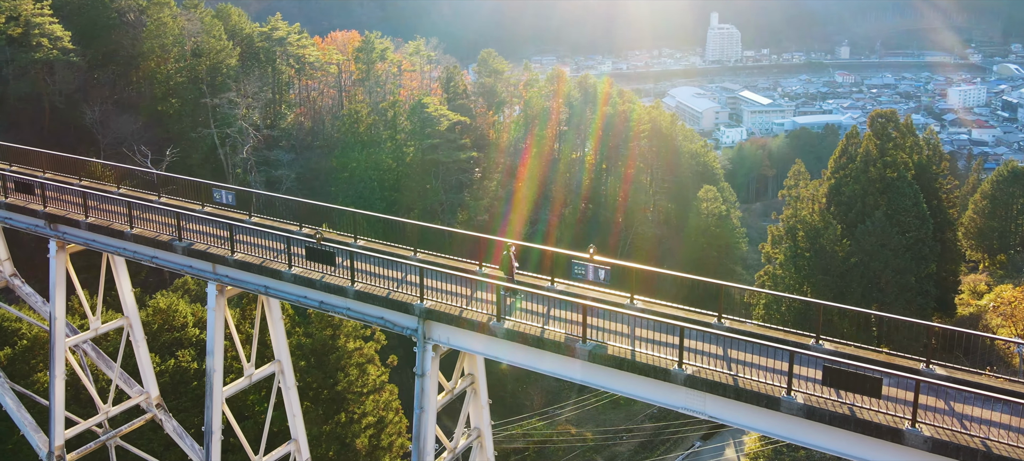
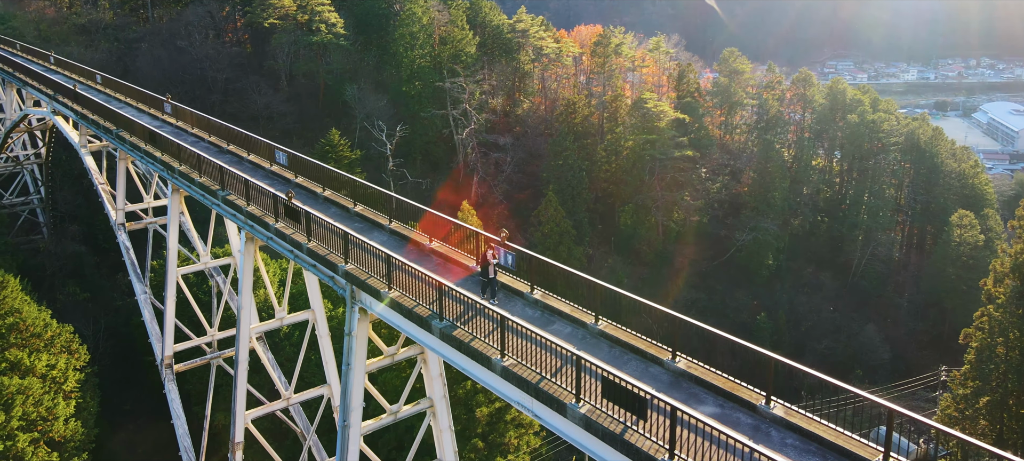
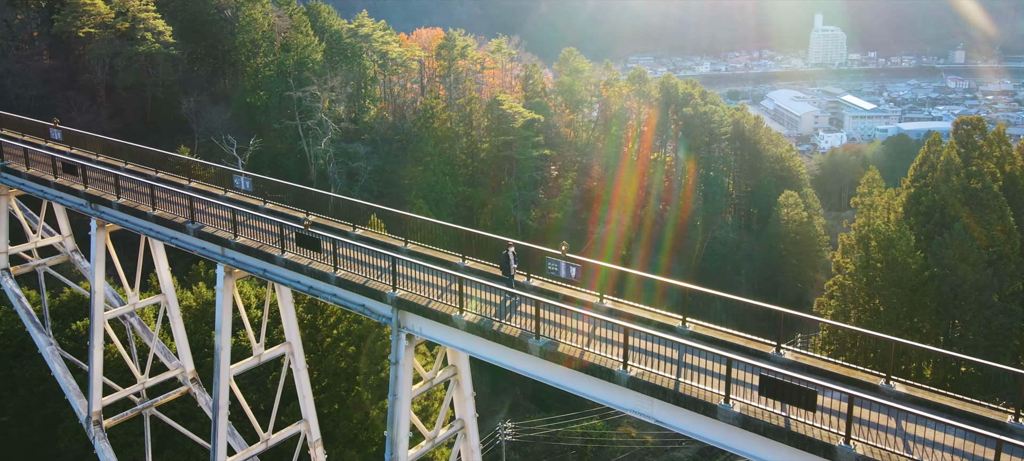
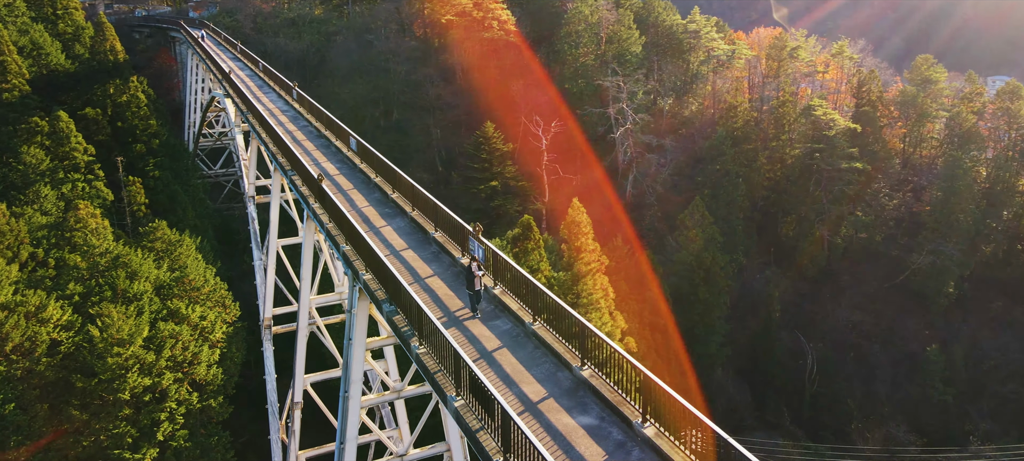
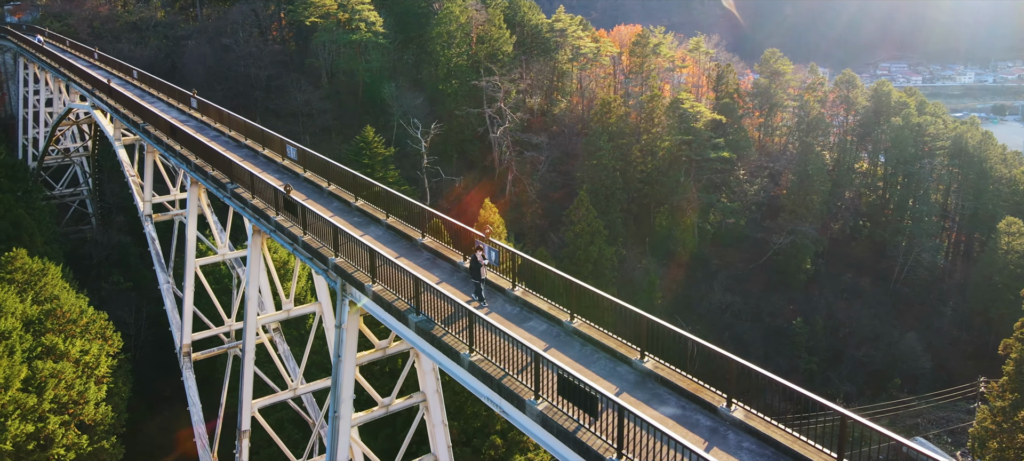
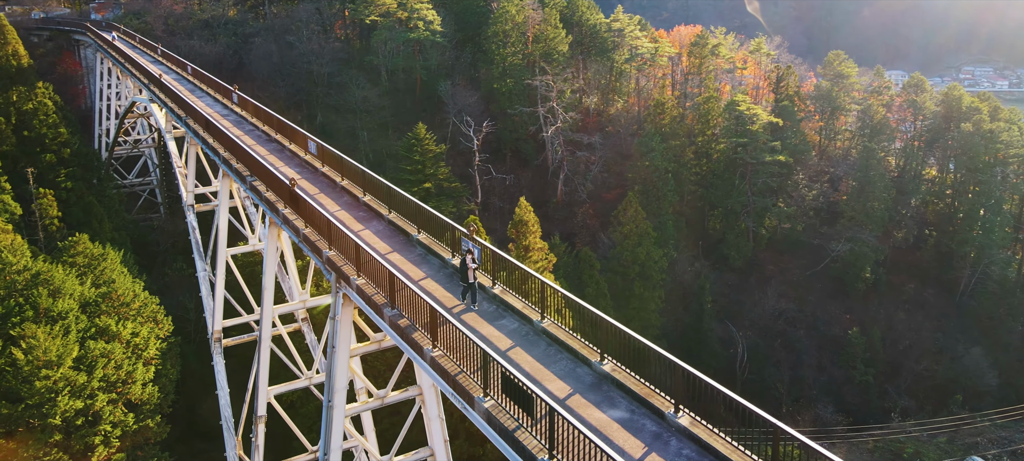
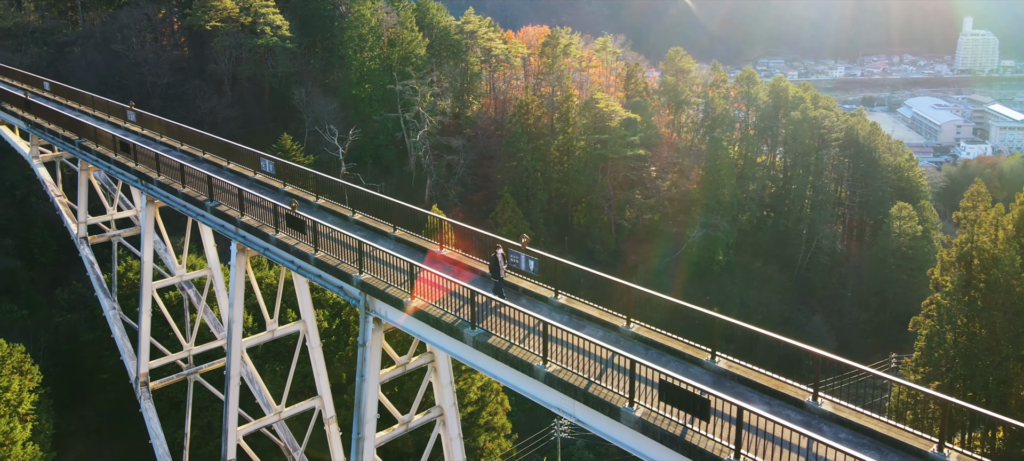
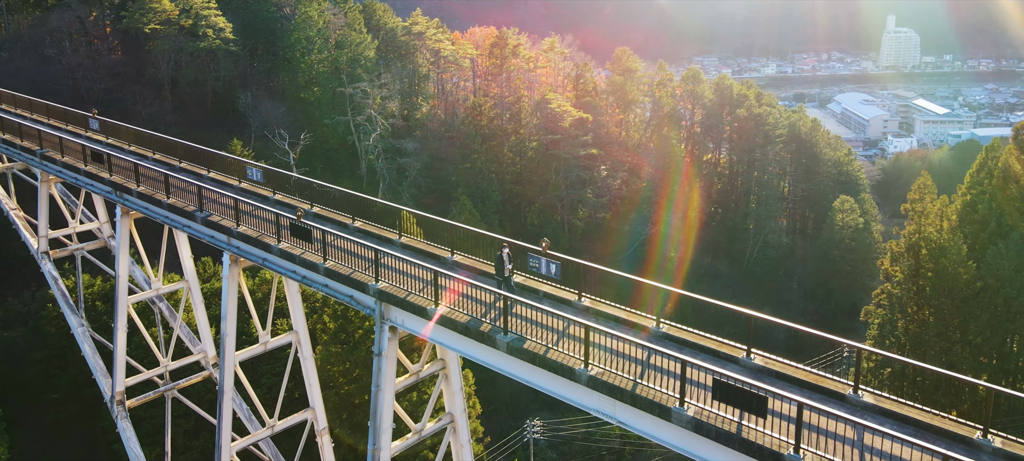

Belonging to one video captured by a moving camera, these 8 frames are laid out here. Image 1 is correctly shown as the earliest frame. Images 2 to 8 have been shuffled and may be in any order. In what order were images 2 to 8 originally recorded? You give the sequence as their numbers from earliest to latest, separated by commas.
3, 8, 7, 2, 5, 6, 4
